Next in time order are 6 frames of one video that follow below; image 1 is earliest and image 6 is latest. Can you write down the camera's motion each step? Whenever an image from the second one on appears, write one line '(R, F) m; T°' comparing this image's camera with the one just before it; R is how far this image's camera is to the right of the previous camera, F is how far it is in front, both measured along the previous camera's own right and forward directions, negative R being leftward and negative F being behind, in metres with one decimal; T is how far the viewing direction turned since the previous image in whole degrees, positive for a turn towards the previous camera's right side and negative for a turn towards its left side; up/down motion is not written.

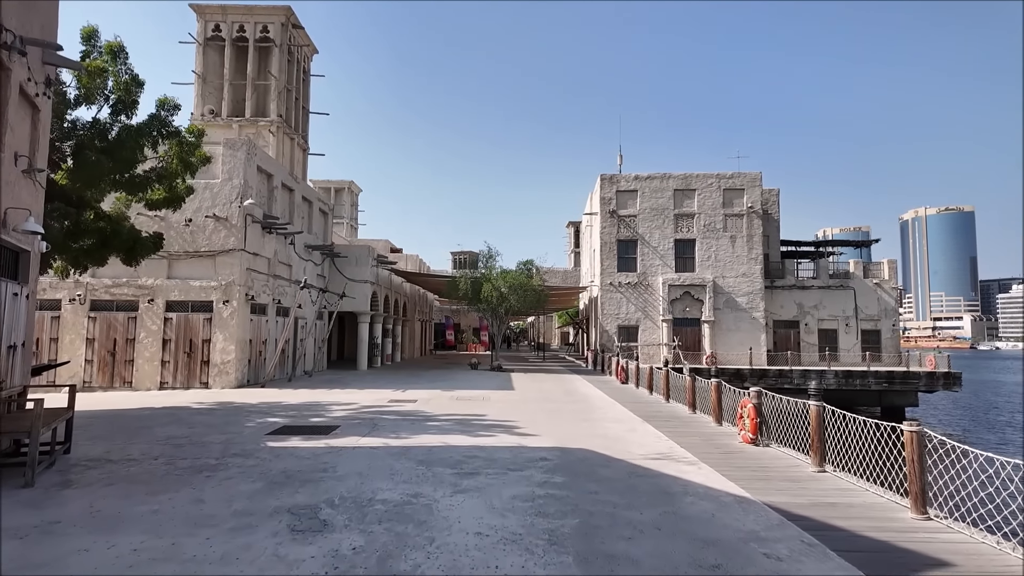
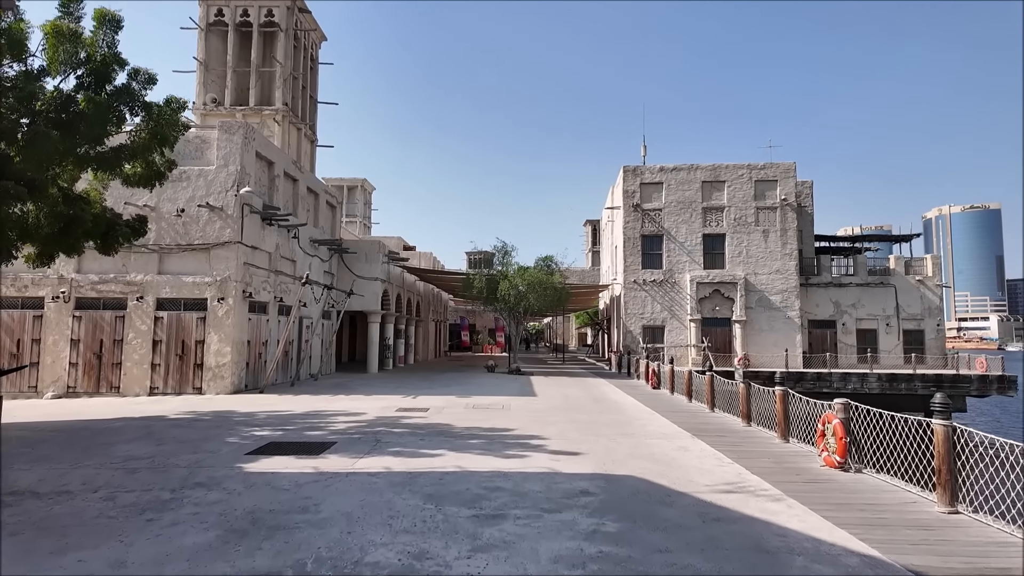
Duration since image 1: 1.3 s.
(-0.2, +1.7) m; -1°
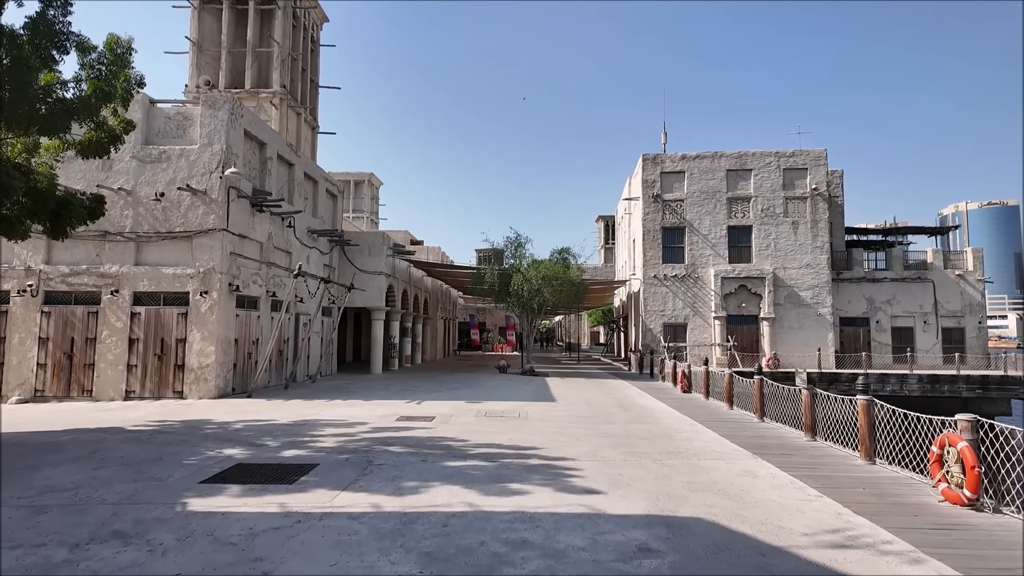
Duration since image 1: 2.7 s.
(-0.2, +1.7) m; -1°
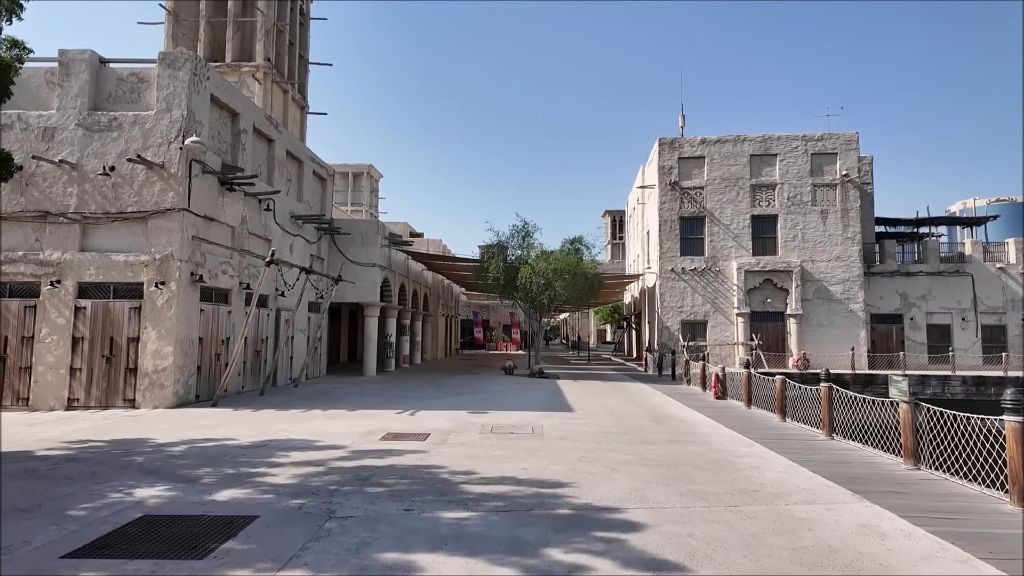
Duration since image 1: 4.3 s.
(-0.1, +2.1) m; 0°
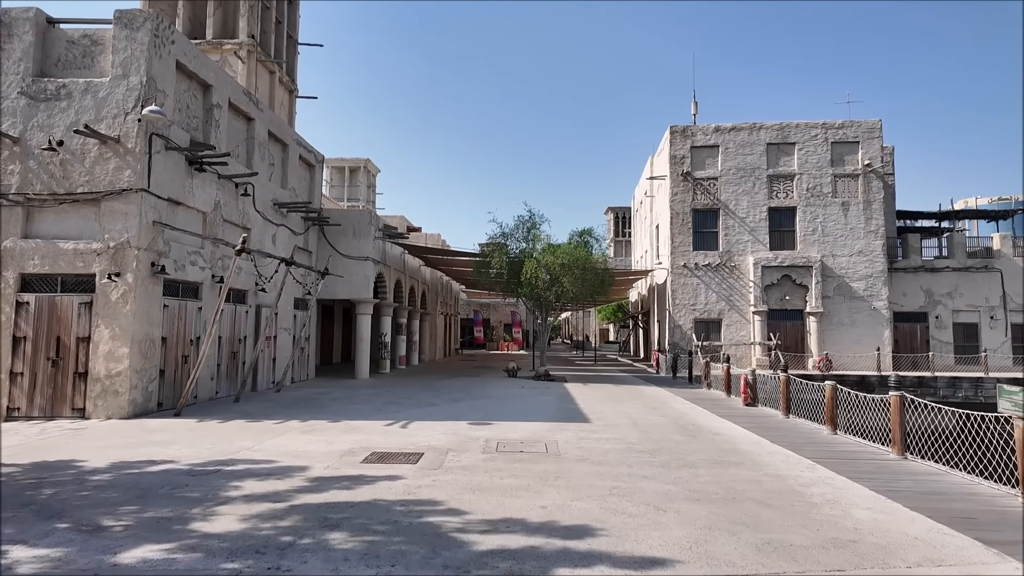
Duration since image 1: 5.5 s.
(-0.1, +1.6) m; 0°
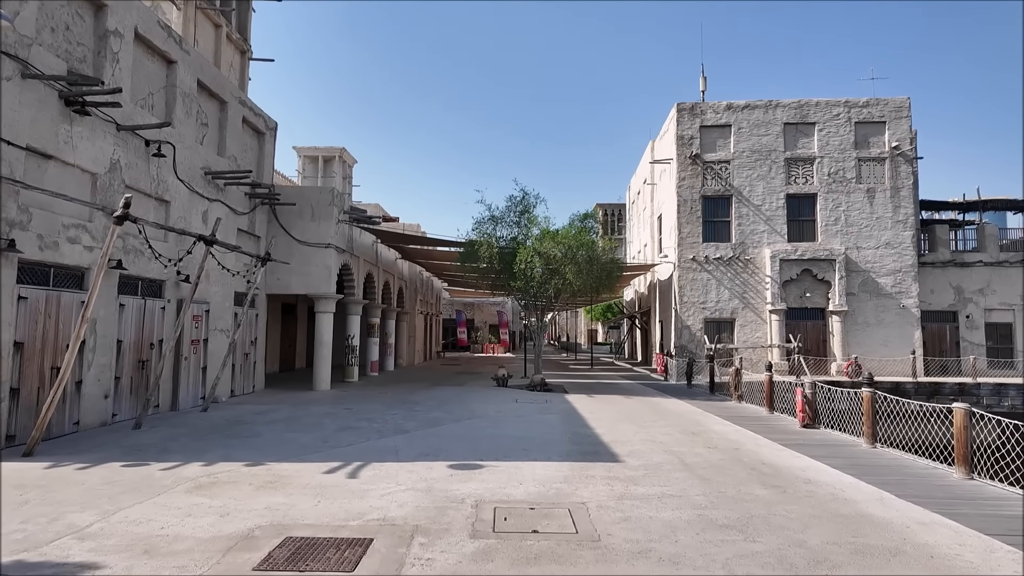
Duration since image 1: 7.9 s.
(-0.2, +3.1) m; +2°
